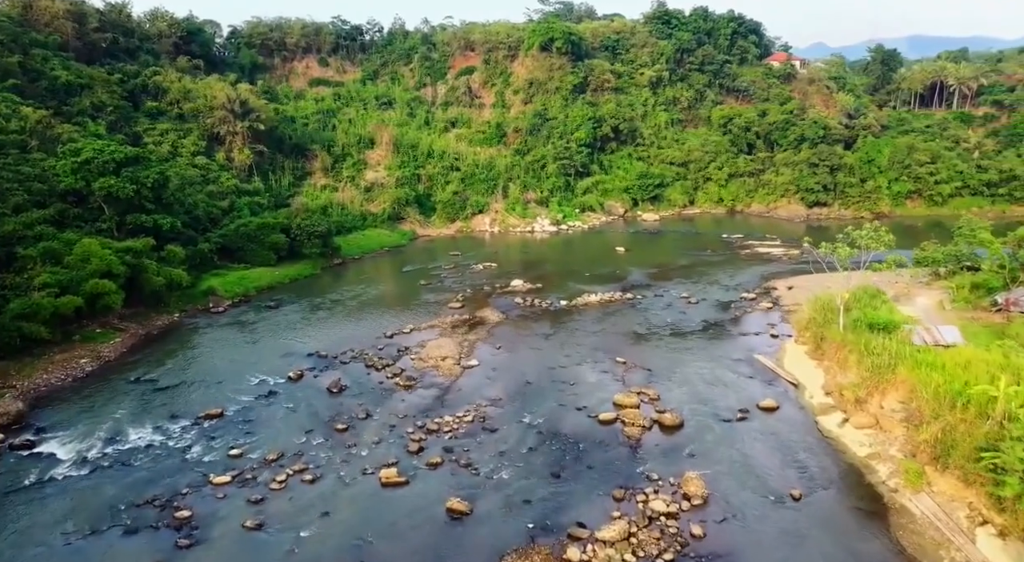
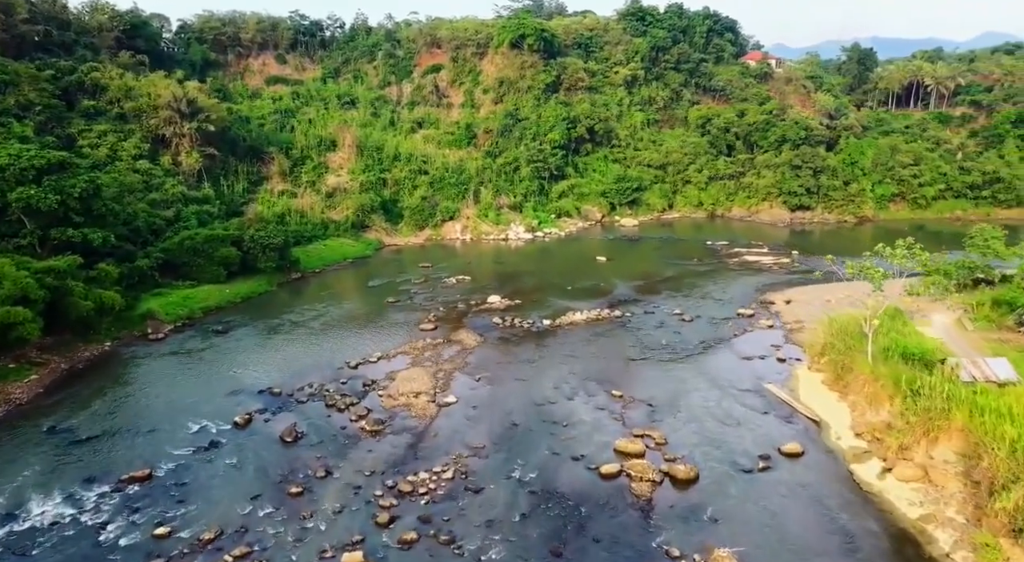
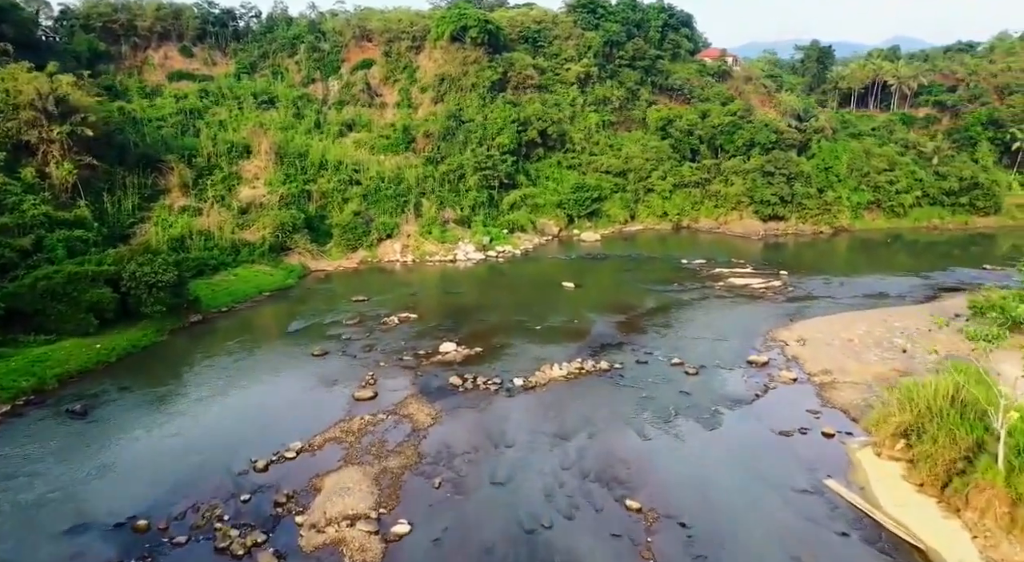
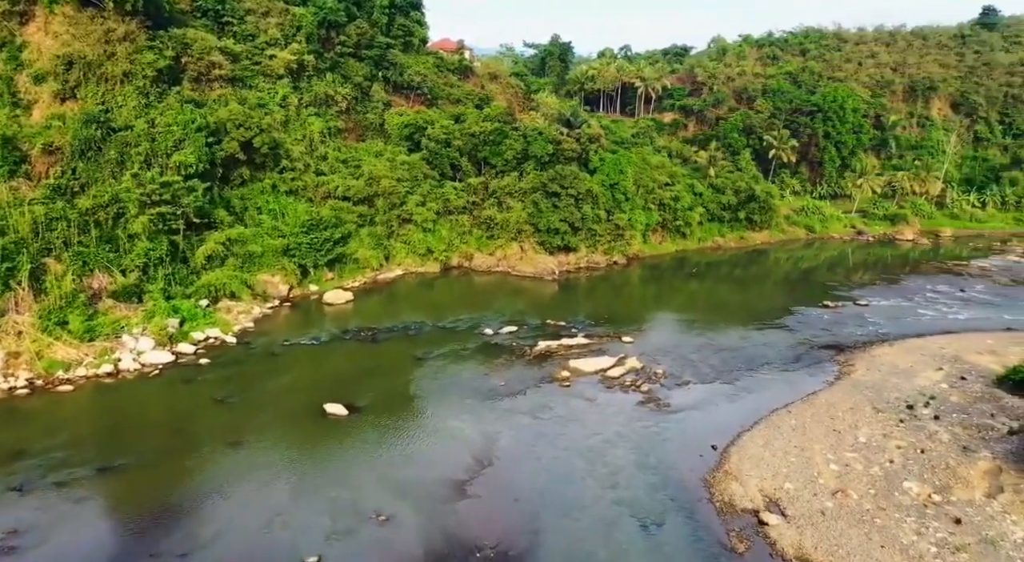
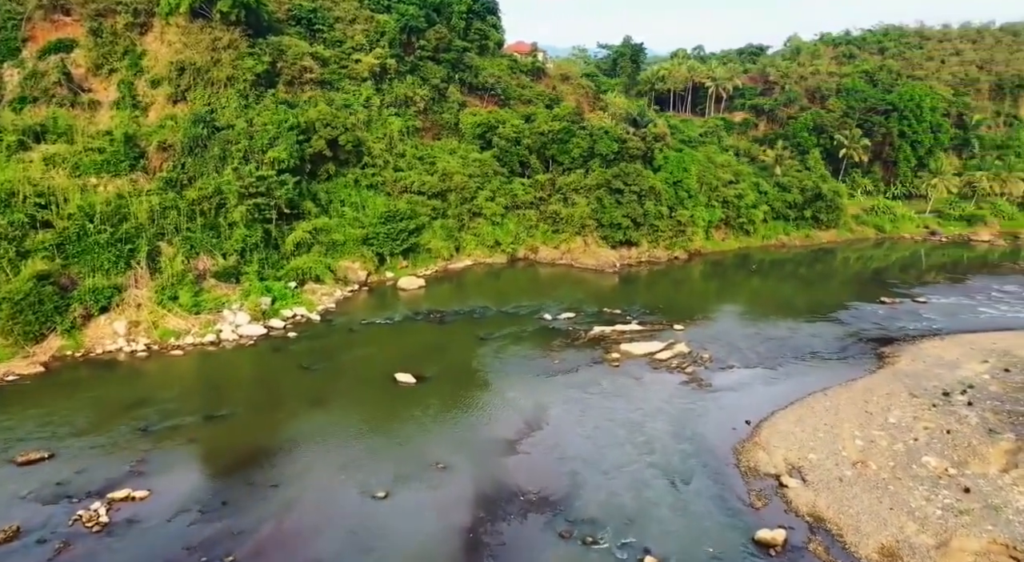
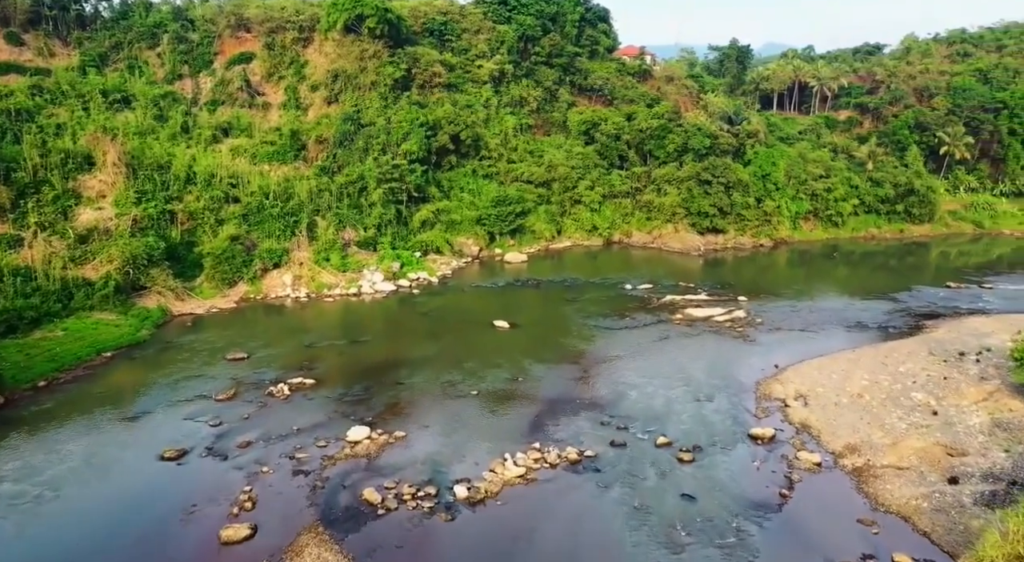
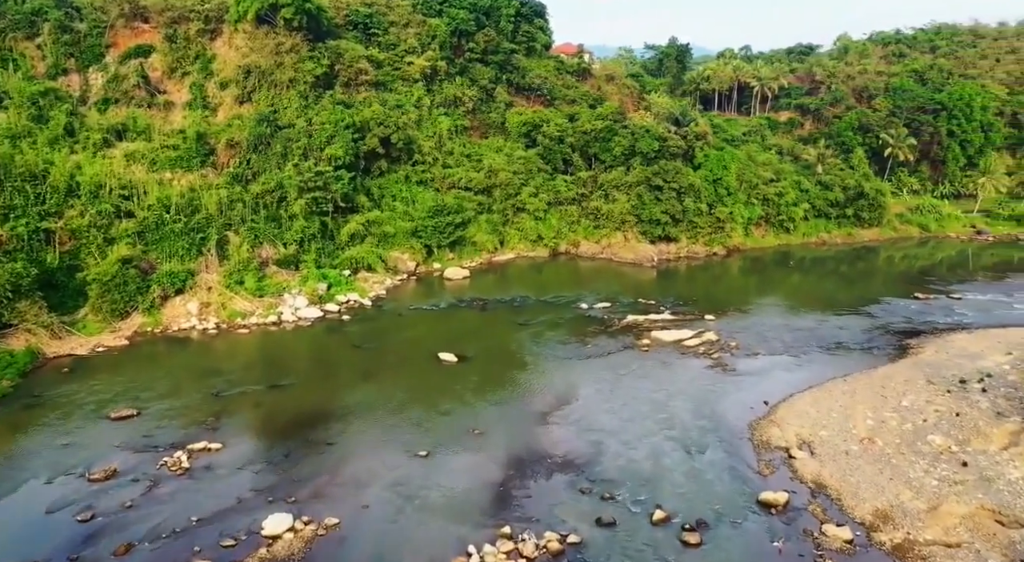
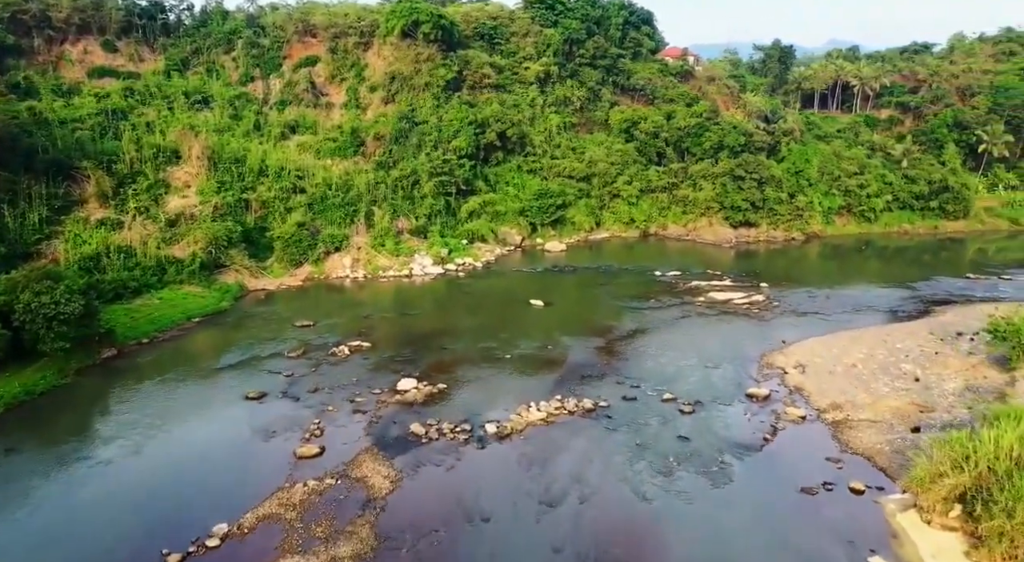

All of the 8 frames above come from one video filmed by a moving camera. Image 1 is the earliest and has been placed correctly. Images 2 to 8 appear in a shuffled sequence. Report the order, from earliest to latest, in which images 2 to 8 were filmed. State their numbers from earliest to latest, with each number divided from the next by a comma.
2, 3, 8, 6, 7, 5, 4
